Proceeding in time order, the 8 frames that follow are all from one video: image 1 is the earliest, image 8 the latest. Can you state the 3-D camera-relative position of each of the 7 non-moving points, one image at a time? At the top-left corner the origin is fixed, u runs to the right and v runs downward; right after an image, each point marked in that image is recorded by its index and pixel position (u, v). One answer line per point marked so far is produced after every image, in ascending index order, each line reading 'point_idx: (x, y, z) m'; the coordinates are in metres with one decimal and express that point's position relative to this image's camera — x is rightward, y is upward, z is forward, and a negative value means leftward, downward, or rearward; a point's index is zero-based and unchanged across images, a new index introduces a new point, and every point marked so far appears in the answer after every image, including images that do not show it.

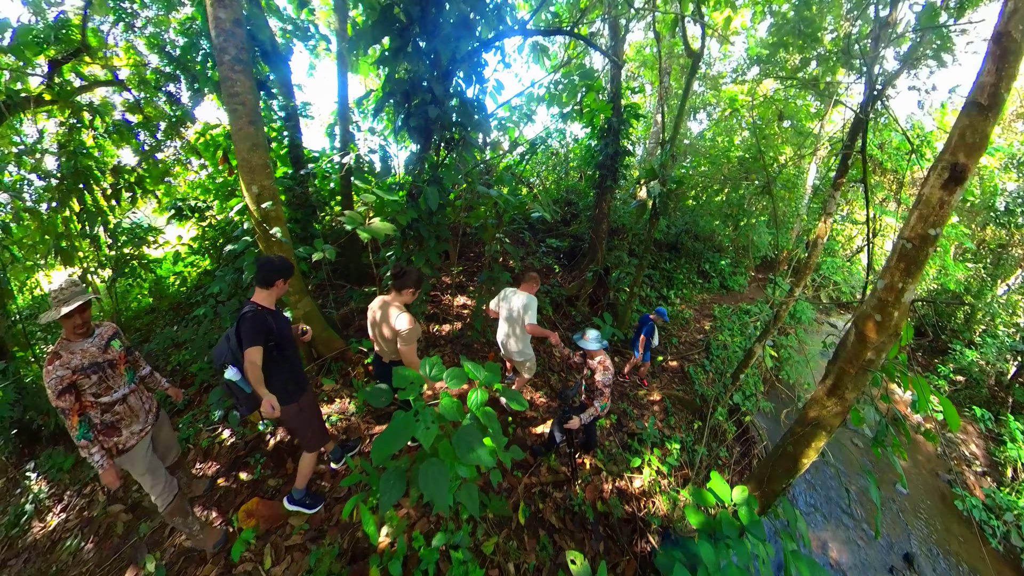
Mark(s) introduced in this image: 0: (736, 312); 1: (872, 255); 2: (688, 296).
0: (+3.7, -0.5, +6.7) m
1: (+3.9, +0.4, +4.3) m
2: (+3.0, -0.1, +6.8) m
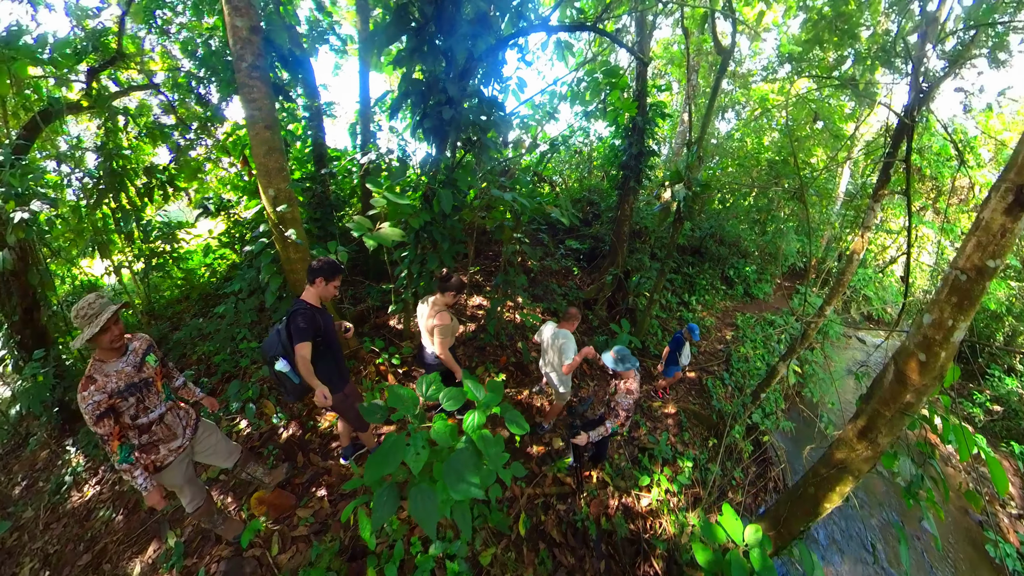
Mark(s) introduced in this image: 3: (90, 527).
0: (+4.0, -0.6, +6.4) m
1: (+4.0, +0.2, +4.0) m
2: (+3.3, -0.2, +6.6) m
3: (-3.1, -1.7, +2.9) m
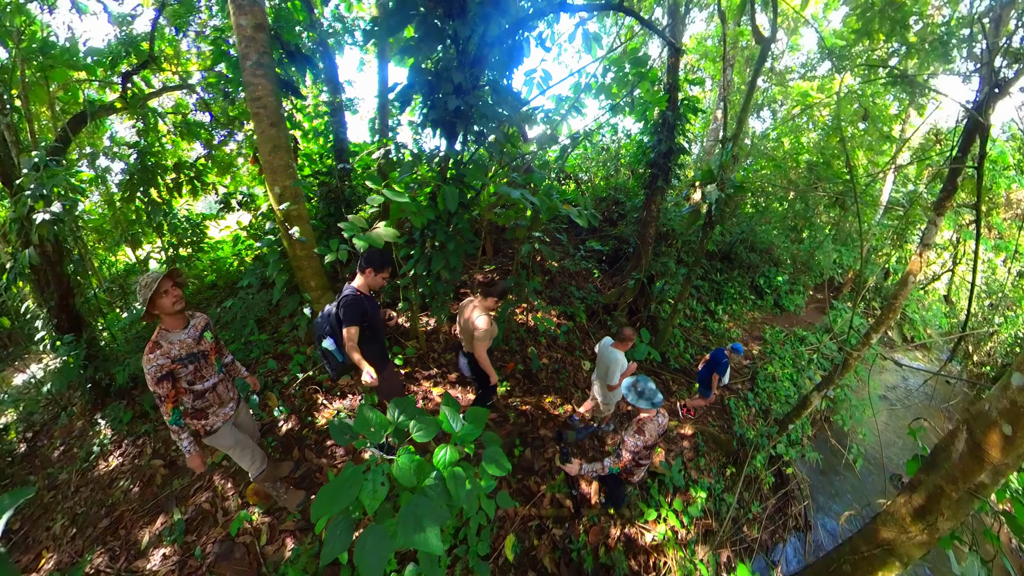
0: (+4.2, -0.8, +6.0) m
1: (+4.0, 0.0, +3.6) m
2: (+3.5, -0.4, +6.2) m
3: (-3.2, -1.6, +3.2) m
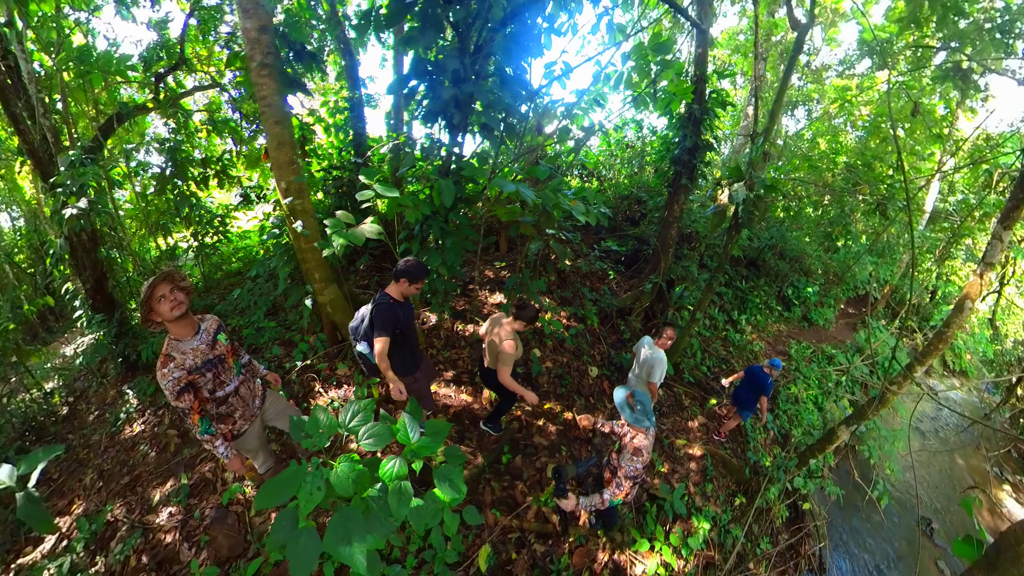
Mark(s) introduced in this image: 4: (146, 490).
0: (+4.3, -0.9, +5.5) m
1: (+3.9, -0.2, +3.2) m
2: (+3.7, -0.5, +5.8) m
3: (-3.4, -1.5, +3.6) m
4: (-3.0, -1.7, +3.3) m
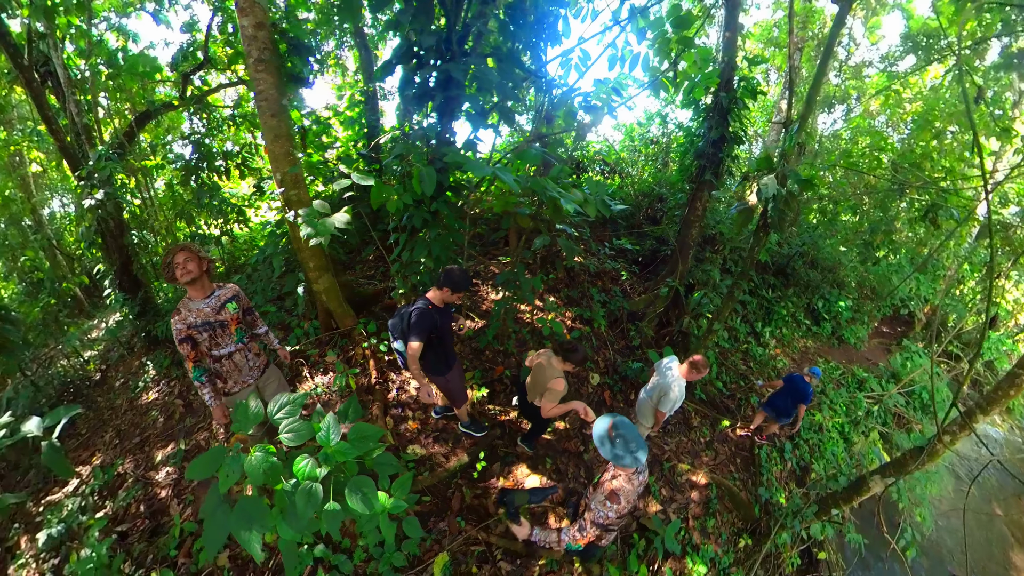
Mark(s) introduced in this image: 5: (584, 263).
0: (+4.3, -1.1, +5.0) m
1: (+3.6, -0.4, +2.6) m
2: (+3.7, -0.7, +5.3) m
3: (-3.6, -1.3, +3.9) m
4: (-3.3, -1.5, +3.6) m
5: (+1.0, +0.3, +5.7) m
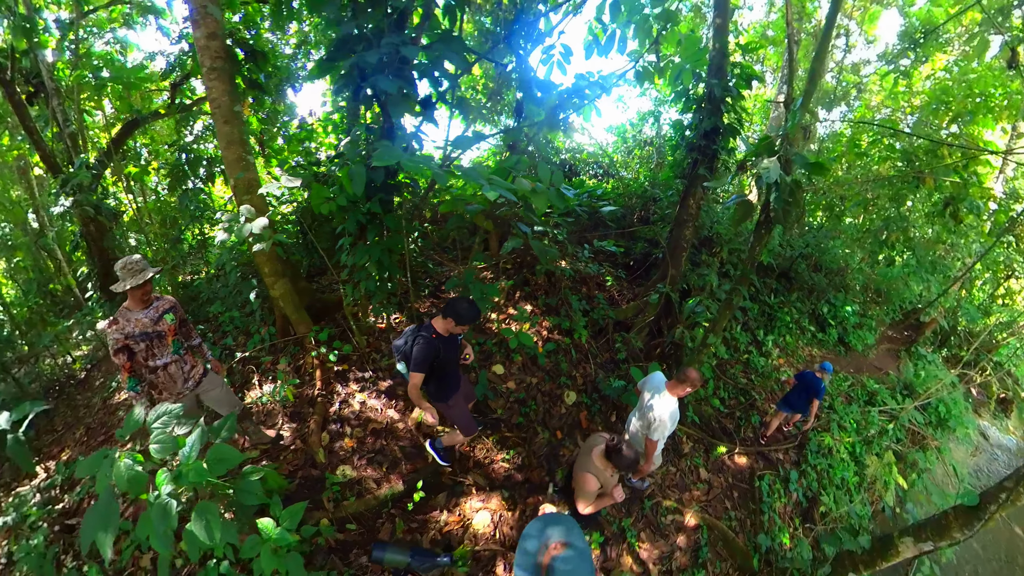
0: (+4.1, -1.2, +4.6) m
1: (+3.3, -0.4, +2.3) m
2: (+3.5, -0.7, +4.9) m
3: (-3.9, -1.4, +3.9) m
4: (-3.6, -1.6, +3.6) m
5: (+0.9, +0.2, +5.5) m
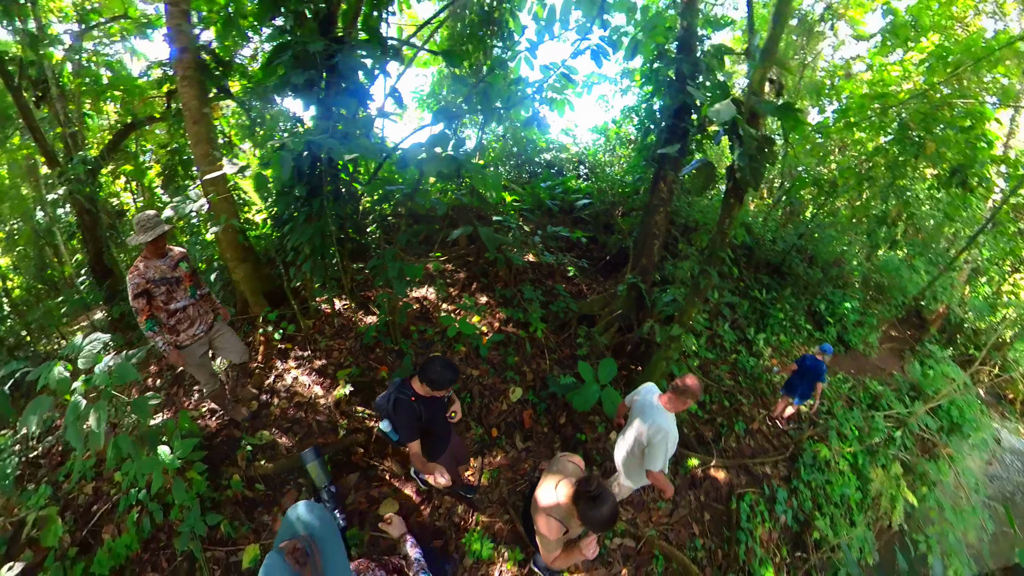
0: (+3.8, -1.1, +4.1) m
1: (+2.9, -0.2, +2.0) m
2: (+3.2, -0.7, +4.6) m
3: (-4.2, -1.2, +4.0) m
4: (-3.9, -1.4, +3.7) m
5: (+0.7, +0.2, +5.3) m
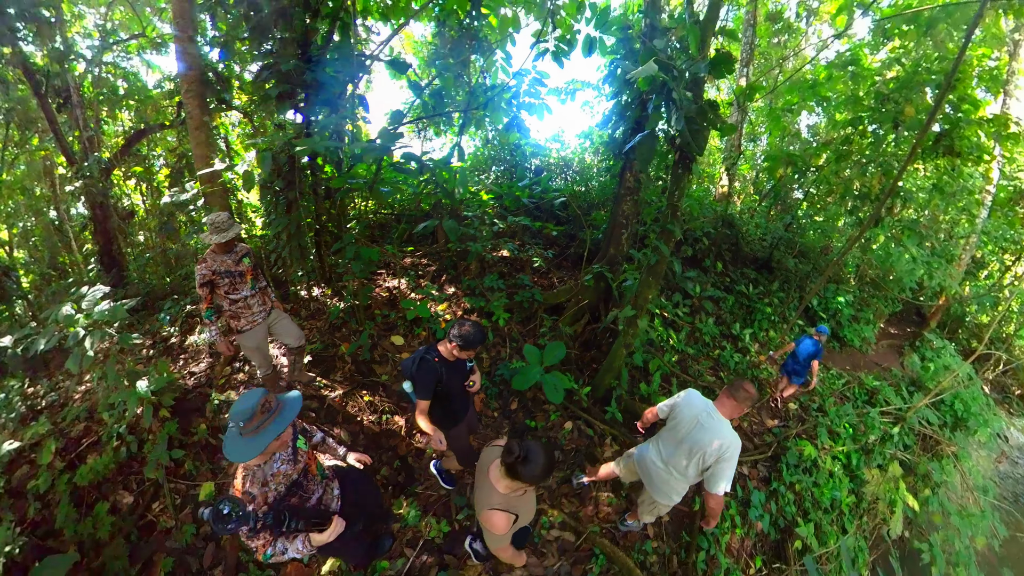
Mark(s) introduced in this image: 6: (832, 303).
0: (+3.5, -1.0, +3.8) m
1: (+2.5, 0.0, +1.8) m
2: (+3.0, -0.7, +4.3) m
3: (-4.5, -1.1, +4.1) m
4: (-4.2, -1.3, +3.7) m
5: (+0.5, +0.2, +5.3) m
6: (+3.8, -0.3, +4.5) m
